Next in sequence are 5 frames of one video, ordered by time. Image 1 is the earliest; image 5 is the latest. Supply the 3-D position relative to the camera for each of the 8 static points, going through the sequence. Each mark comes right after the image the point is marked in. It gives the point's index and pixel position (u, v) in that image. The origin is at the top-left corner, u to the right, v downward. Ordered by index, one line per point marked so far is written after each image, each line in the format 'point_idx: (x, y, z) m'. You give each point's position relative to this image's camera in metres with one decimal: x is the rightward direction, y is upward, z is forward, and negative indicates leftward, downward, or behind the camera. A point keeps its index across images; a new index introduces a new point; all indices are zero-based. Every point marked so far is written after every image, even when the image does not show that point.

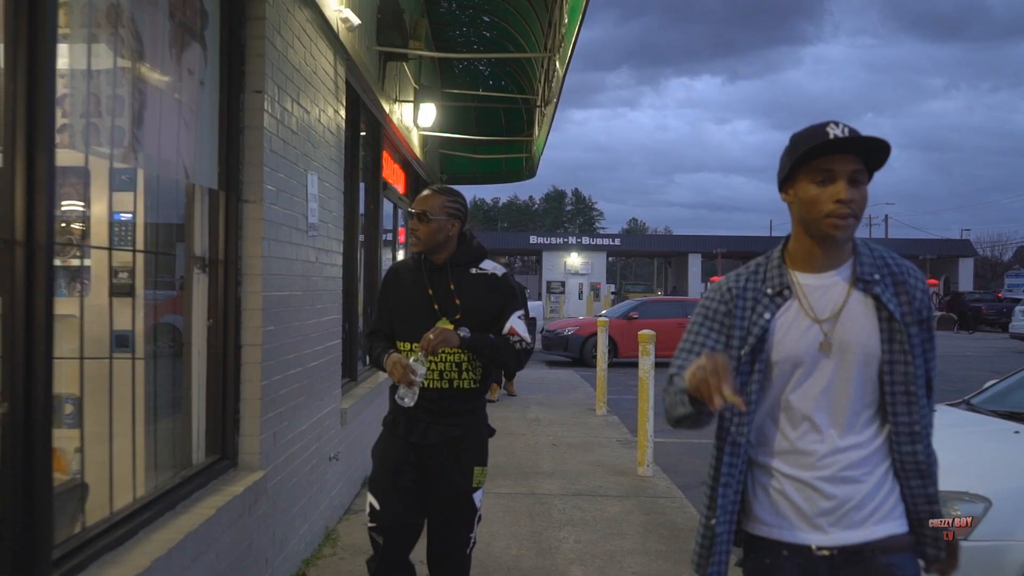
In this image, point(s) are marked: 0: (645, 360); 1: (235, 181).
0: (+1.1, -0.6, +7.0) m
1: (-1.2, +0.4, +3.5) m
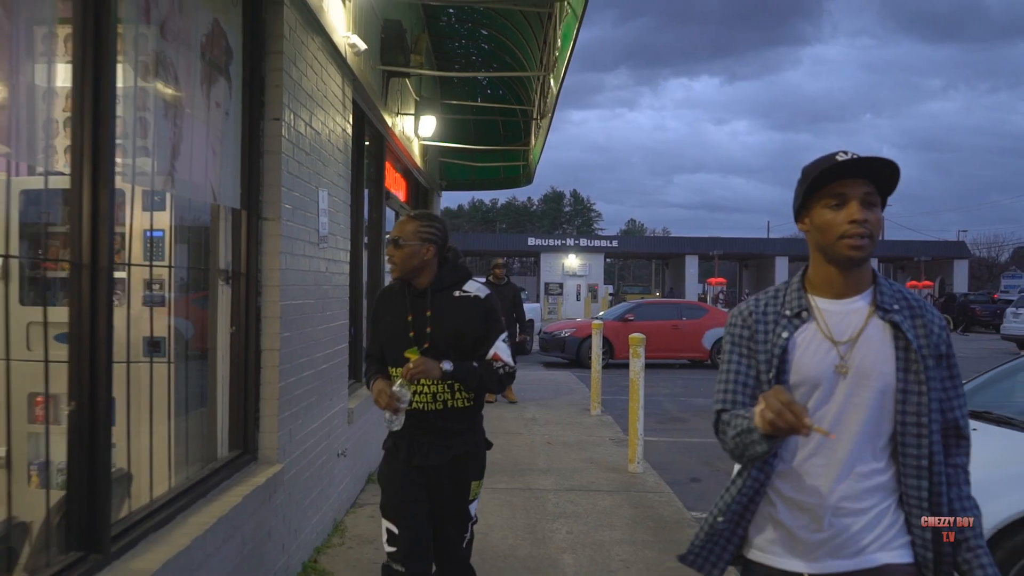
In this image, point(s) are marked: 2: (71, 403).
0: (+1.1, -0.6, +7.3) m
1: (-1.2, +0.4, +3.9) m
2: (-1.3, -0.3, +2.5) m
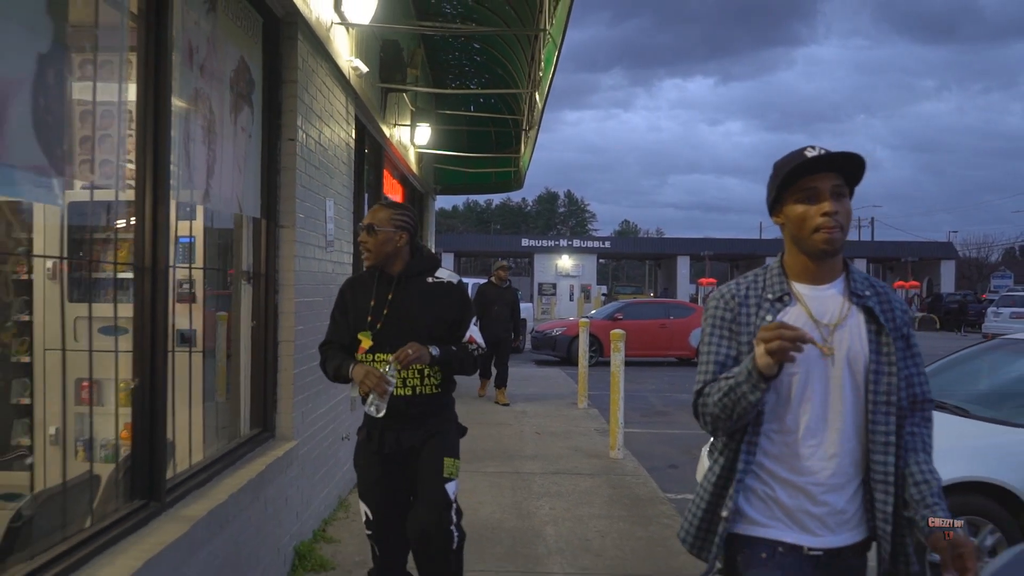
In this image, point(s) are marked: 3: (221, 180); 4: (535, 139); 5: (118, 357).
0: (+1.0, -0.6, +7.9) m
1: (-1.3, +0.4, +4.4) m
2: (-1.3, -0.3, +3.0) m
3: (-1.3, +0.5, +3.9) m
4: (+0.3, +1.6, +9.3) m
5: (-1.4, -0.2, +2.9) m
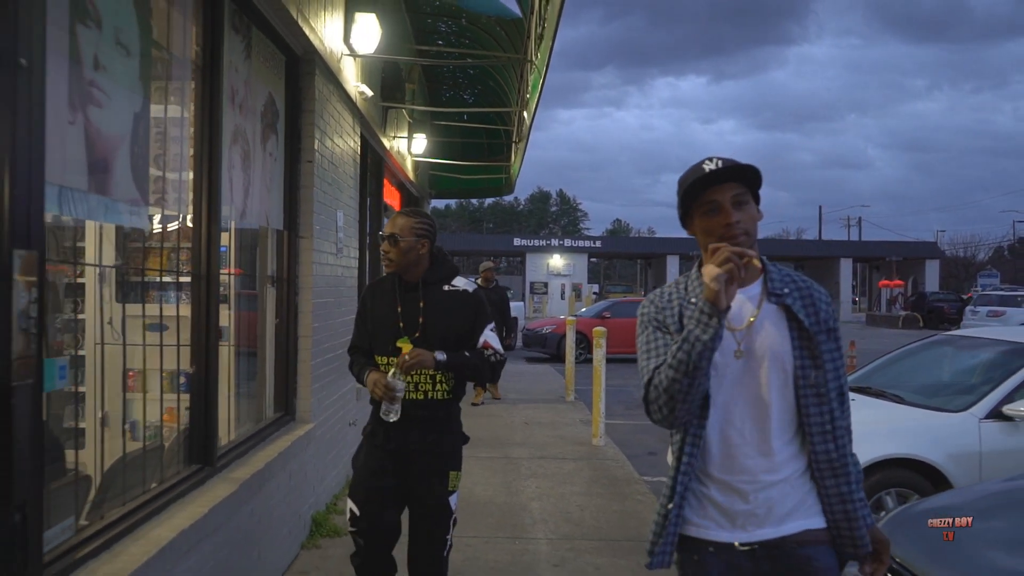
0: (+0.9, -0.6, +8.6) m
1: (-1.3, +0.4, +5.1) m
2: (-1.4, -0.3, +3.7) m
3: (-1.4, +0.5, +4.5) m
4: (+0.1, +1.6, +10.0) m
5: (-1.4, -0.3, +3.6) m
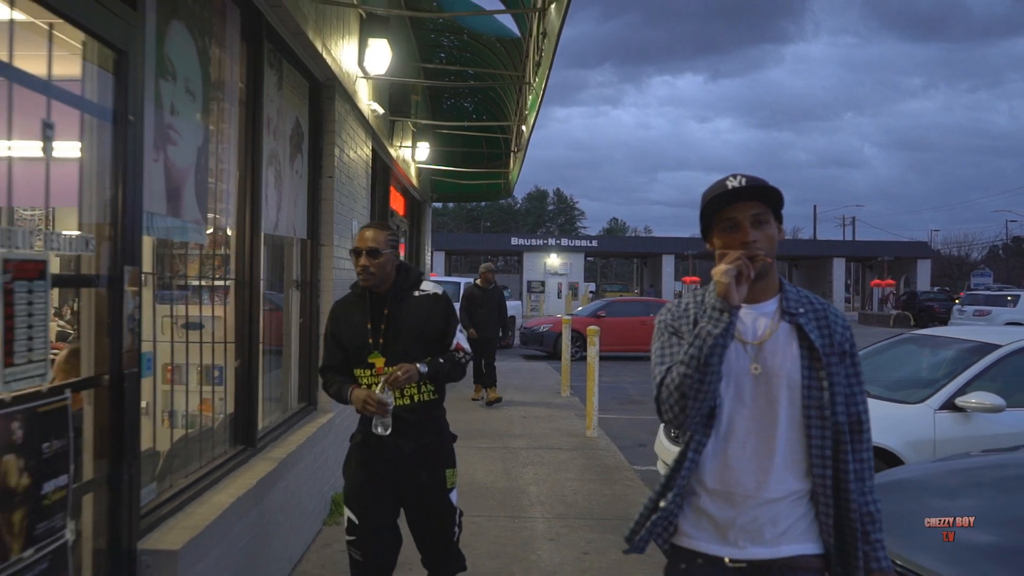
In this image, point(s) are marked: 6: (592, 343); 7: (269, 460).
0: (+0.9, -0.7, +9.1) m
1: (-1.3, +0.4, +5.7) m
2: (-1.4, -0.4, +4.2) m
3: (-1.4, +0.5, +5.1) m
4: (+0.1, +1.6, +10.6) m
5: (-1.4, -0.3, +4.2) m
6: (+0.9, -0.6, +9.1) m
7: (-1.2, -0.9, +4.3) m
